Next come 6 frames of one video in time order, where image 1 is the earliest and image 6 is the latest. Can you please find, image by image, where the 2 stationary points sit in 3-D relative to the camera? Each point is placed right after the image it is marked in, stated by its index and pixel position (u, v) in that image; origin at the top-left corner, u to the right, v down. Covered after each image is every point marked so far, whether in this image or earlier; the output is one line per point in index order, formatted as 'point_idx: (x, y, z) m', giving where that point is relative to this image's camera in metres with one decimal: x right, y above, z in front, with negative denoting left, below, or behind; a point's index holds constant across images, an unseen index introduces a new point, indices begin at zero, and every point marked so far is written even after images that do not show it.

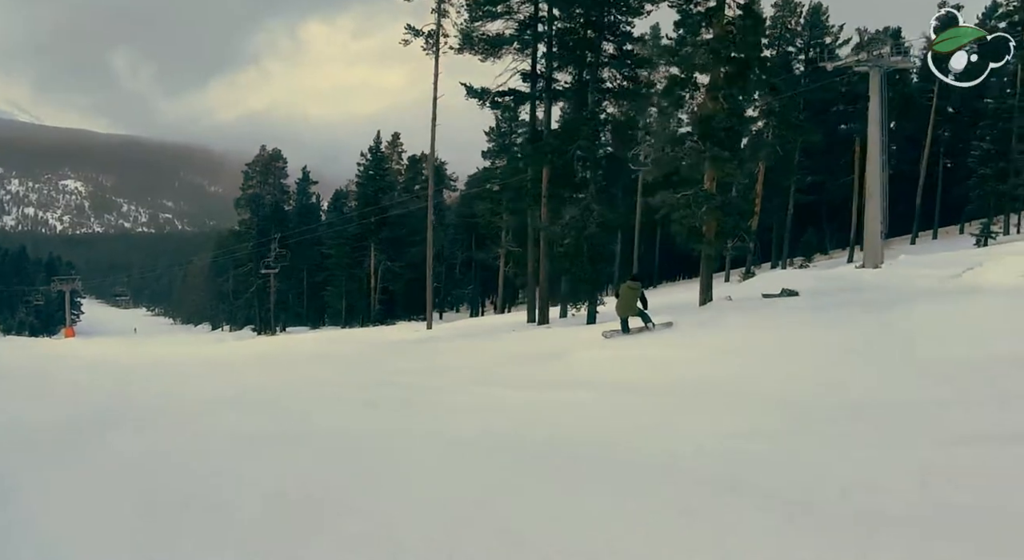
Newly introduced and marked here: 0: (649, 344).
0: (+2.9, -1.5, +18.3) m
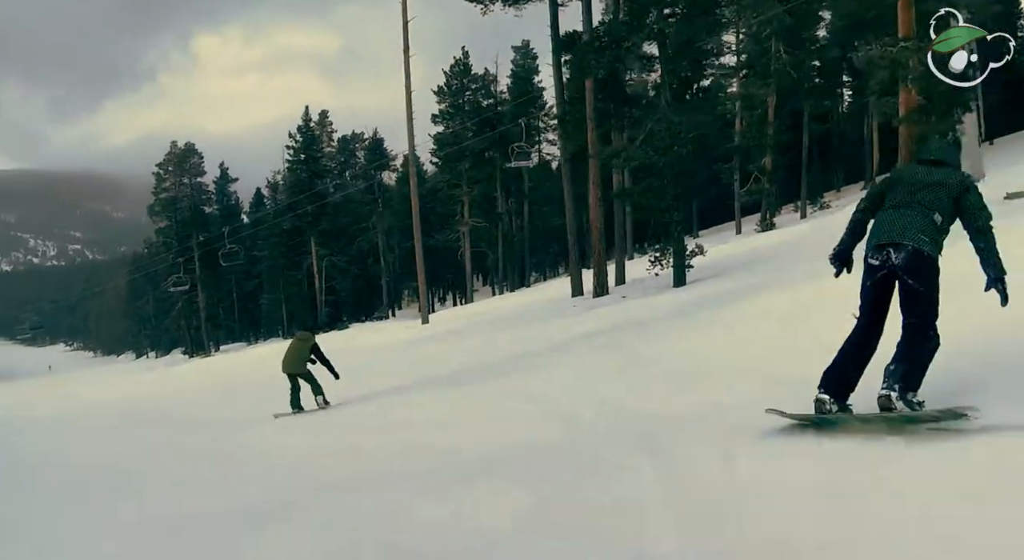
0: (+5.0, -0.2, +11.4) m
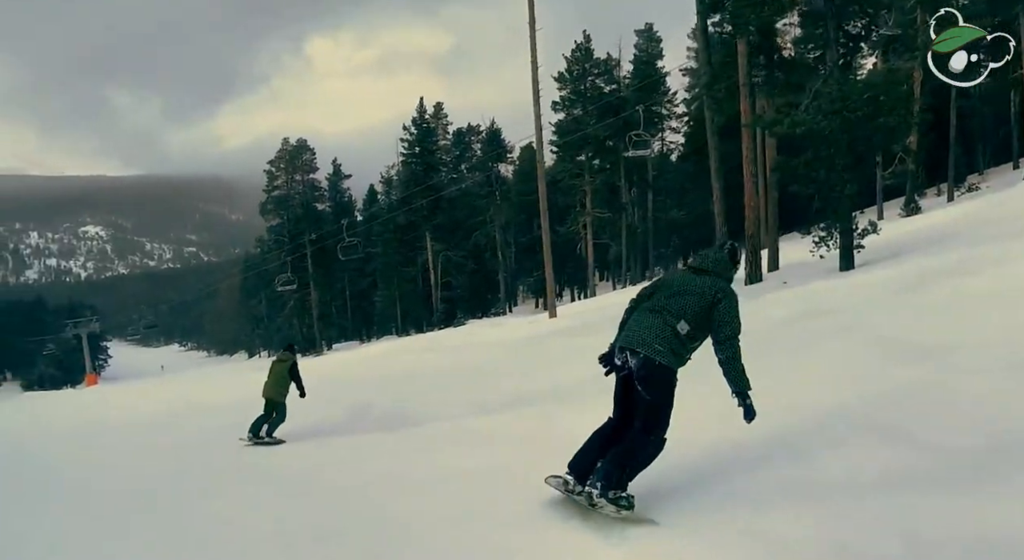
0: (+6.9, 0.0, +8.7) m
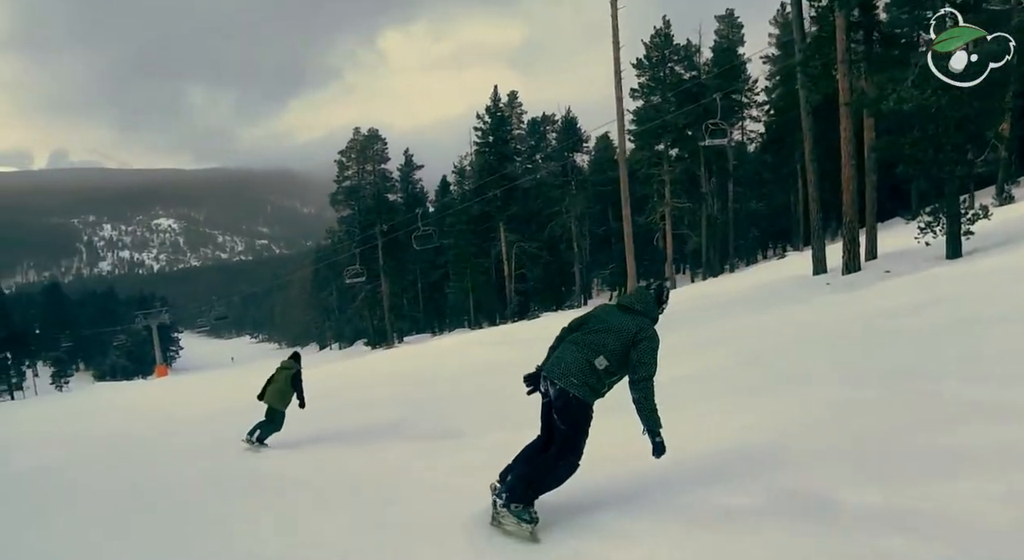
0: (+7.8, +0.2, +7.3) m
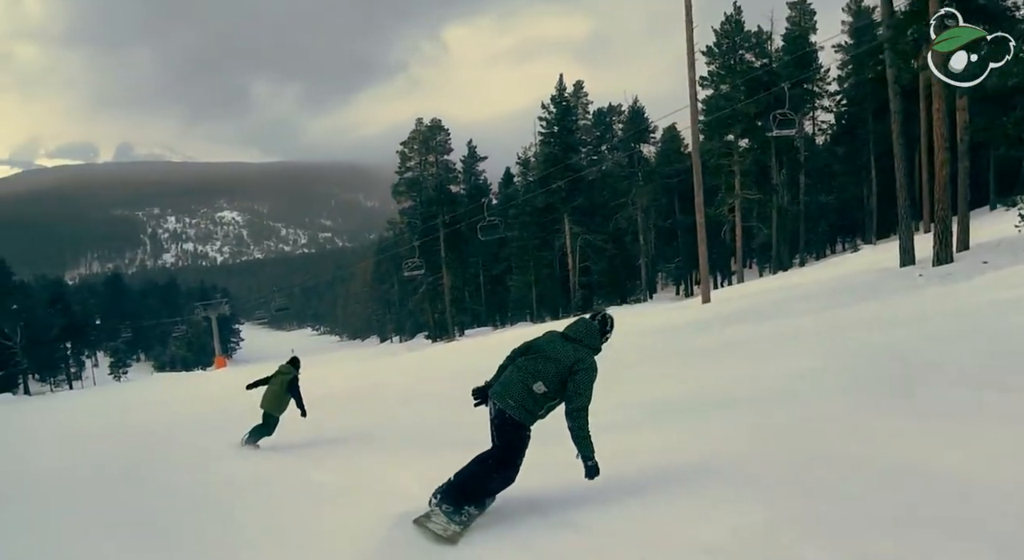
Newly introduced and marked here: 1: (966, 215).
0: (+8.3, +0.3, +6.2) m
1: (+9.7, +1.4, +16.5) m
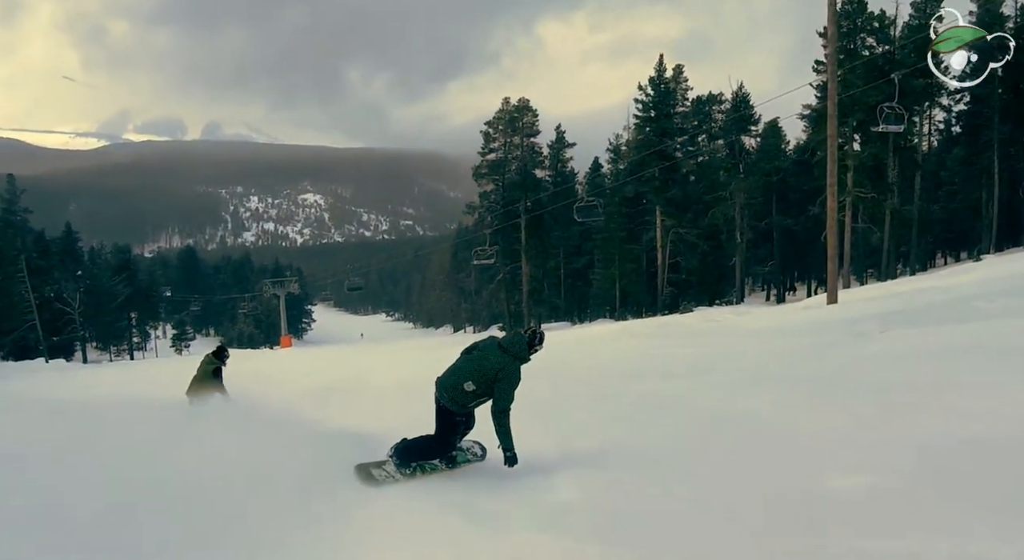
0: (+8.8, +0.1, +4.6) m
1: (+11.4, +1.1, +14.6) m
